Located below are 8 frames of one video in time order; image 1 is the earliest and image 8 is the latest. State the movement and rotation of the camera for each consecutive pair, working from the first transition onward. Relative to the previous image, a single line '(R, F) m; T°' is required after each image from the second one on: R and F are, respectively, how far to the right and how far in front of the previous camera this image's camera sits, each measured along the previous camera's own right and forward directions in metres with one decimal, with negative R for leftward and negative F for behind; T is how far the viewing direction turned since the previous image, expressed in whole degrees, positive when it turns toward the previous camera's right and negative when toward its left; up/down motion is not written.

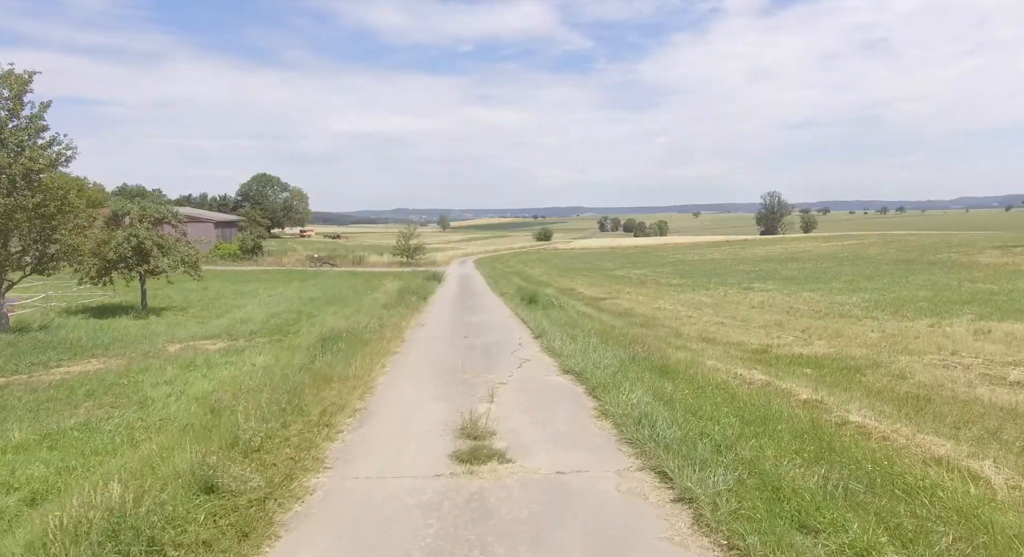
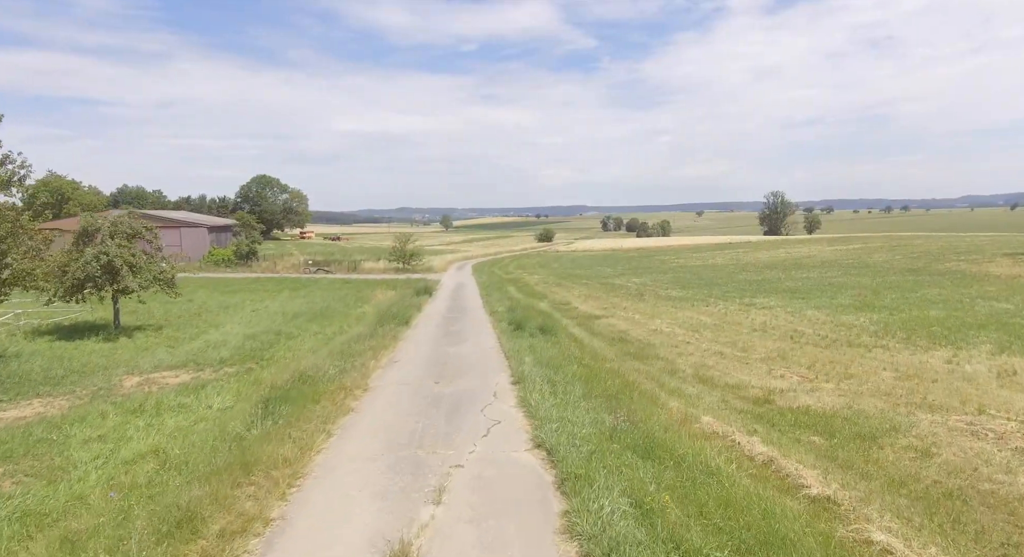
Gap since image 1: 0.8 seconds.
(+0.4, +1.0) m; 0°
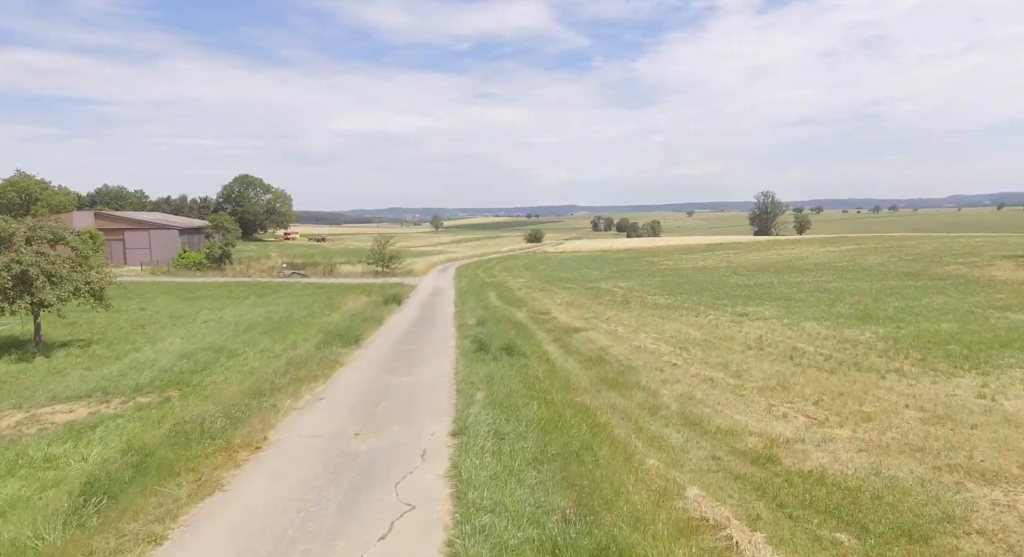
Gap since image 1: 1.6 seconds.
(+0.6, +2.0) m; +1°
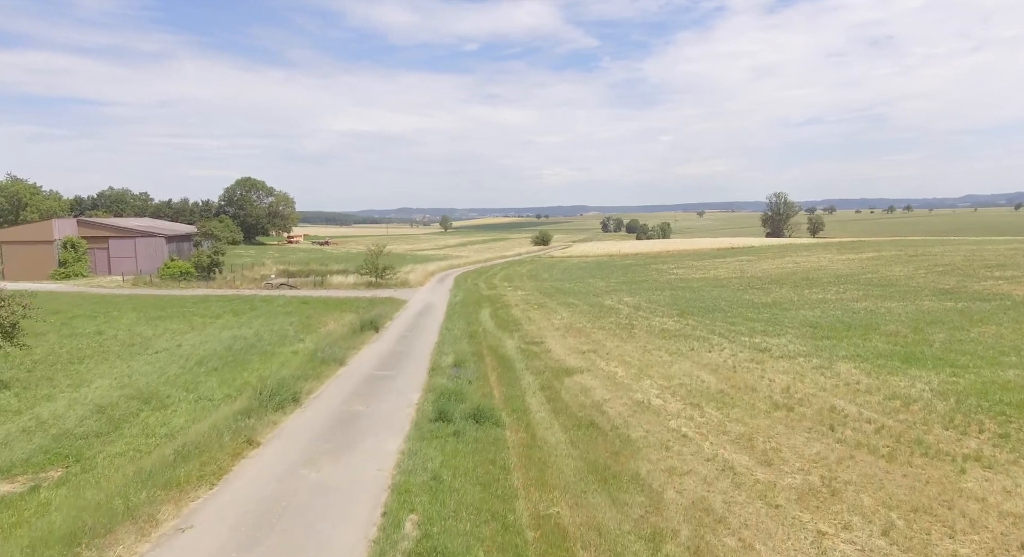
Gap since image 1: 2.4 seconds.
(+0.7, +2.9) m; -1°
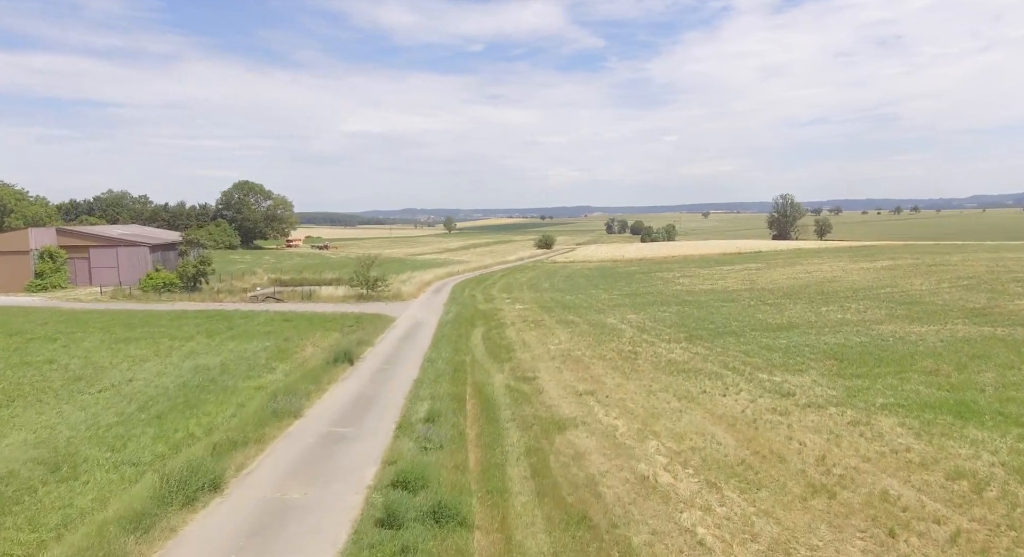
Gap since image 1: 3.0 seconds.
(+0.5, +2.6) m; 0°
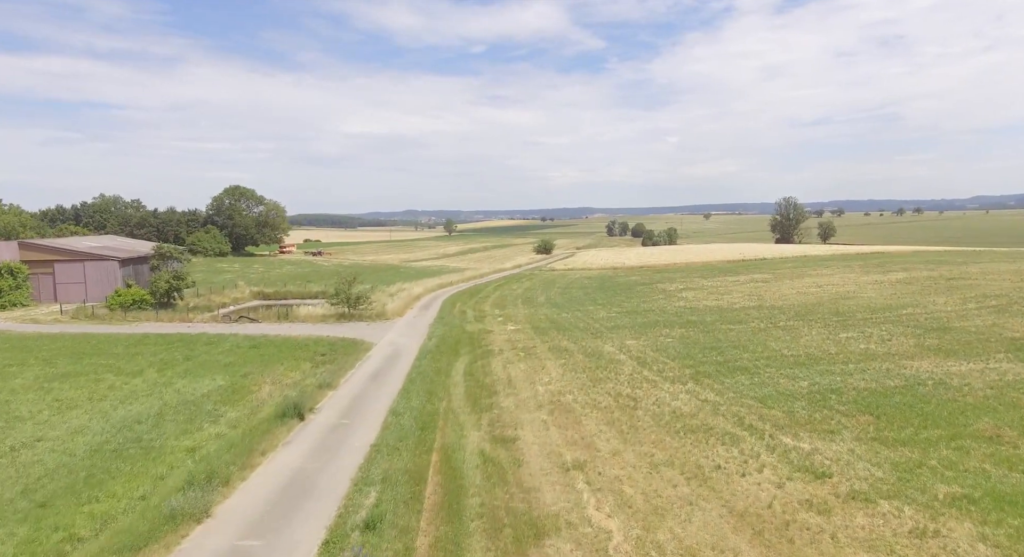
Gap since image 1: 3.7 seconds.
(+0.6, +3.3) m; 0°
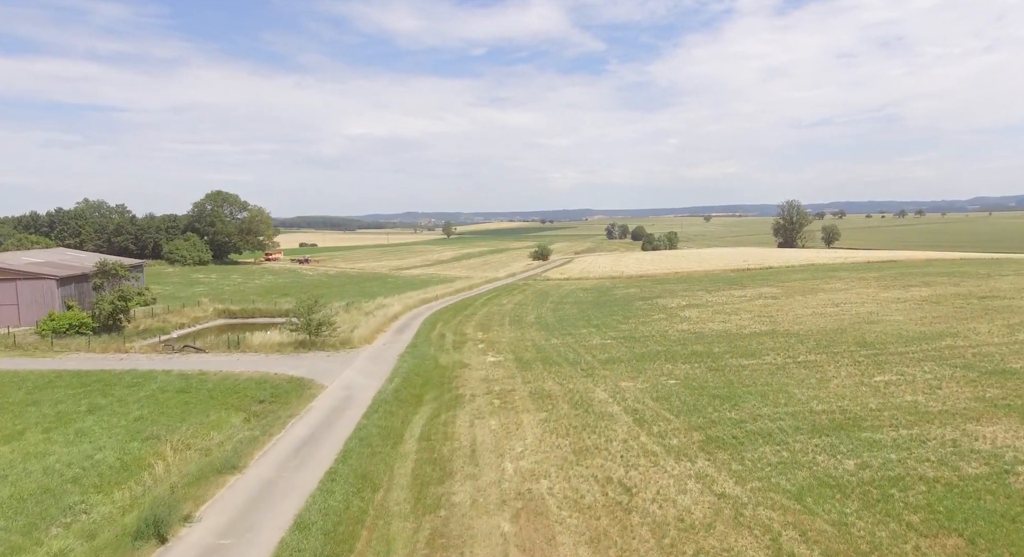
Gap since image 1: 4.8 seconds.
(+1.0, +5.3) m; 0°
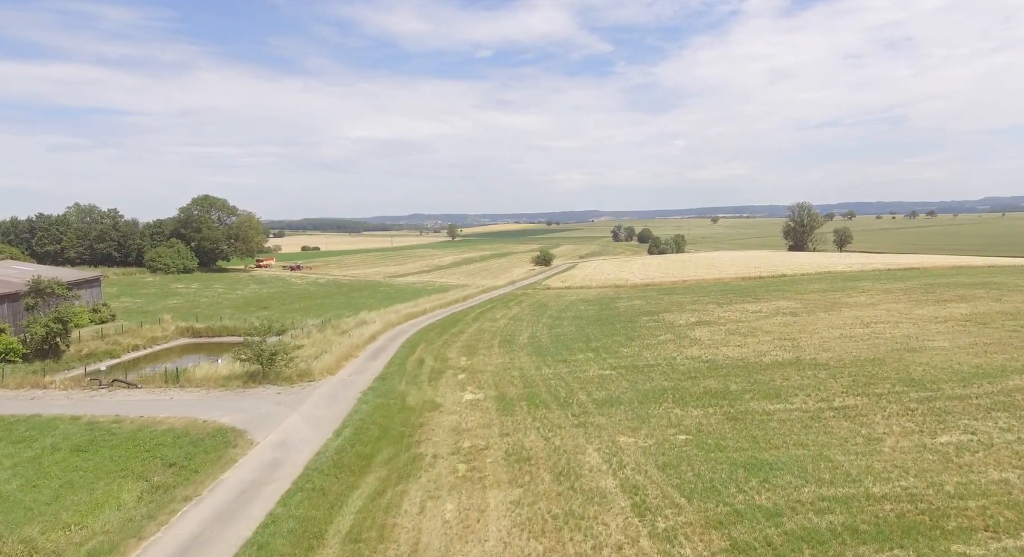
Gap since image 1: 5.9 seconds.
(+1.2, +5.6) m; -1°
